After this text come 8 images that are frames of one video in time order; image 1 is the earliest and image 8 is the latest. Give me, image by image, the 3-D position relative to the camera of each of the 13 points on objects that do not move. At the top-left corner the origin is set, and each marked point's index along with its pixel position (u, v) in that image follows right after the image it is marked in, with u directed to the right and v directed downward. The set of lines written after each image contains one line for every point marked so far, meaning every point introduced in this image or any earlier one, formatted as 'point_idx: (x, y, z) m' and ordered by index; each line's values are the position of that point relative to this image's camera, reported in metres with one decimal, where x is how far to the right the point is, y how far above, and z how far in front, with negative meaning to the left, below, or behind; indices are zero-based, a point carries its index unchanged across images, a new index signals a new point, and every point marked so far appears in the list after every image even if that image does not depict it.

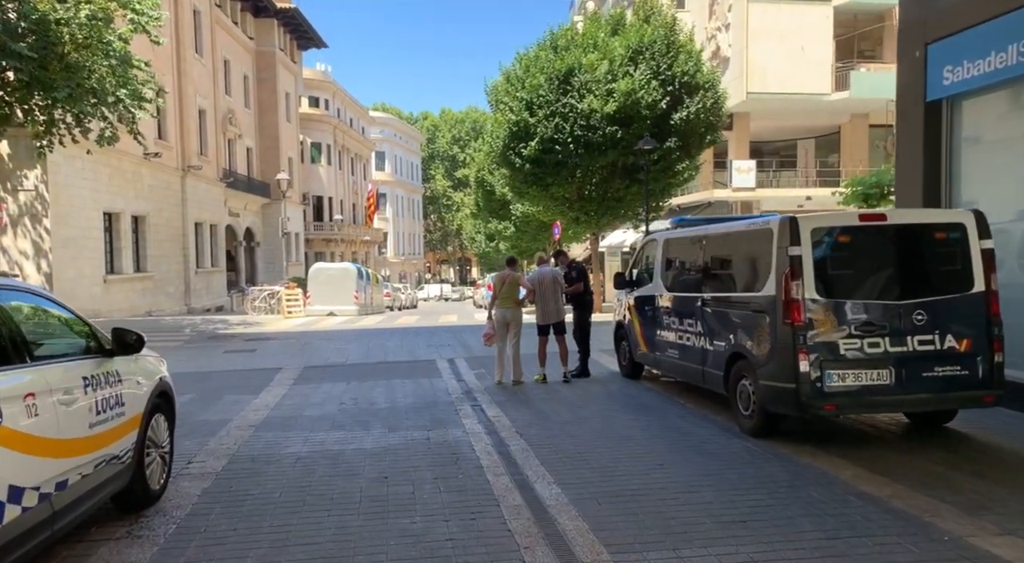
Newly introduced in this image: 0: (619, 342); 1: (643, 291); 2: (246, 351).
0: (+1.5, -0.9, +12.3) m
1: (+1.7, -0.1, +11.3) m
2: (-4.9, -1.3, +15.7) m
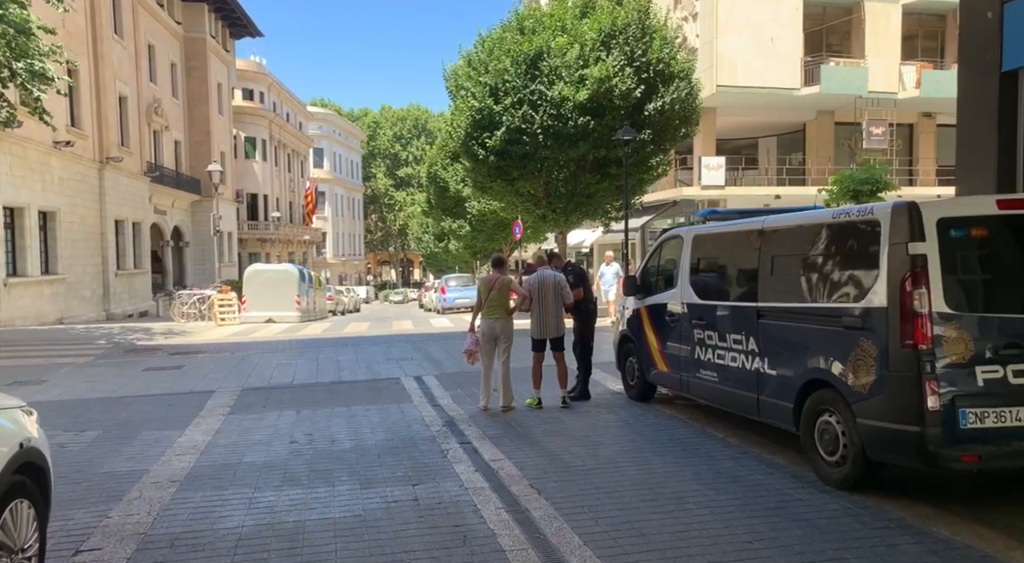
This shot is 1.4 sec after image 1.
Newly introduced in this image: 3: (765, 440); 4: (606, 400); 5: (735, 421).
0: (+1.4, -0.9, +10.4) m
1: (+1.6, -0.2, +9.4) m
2: (-5.4, -1.4, +13.3) m
3: (+2.3, -1.4, +7.7) m
4: (+1.1, -1.4, +10.2) m
5: (+2.3, -1.4, +8.6) m
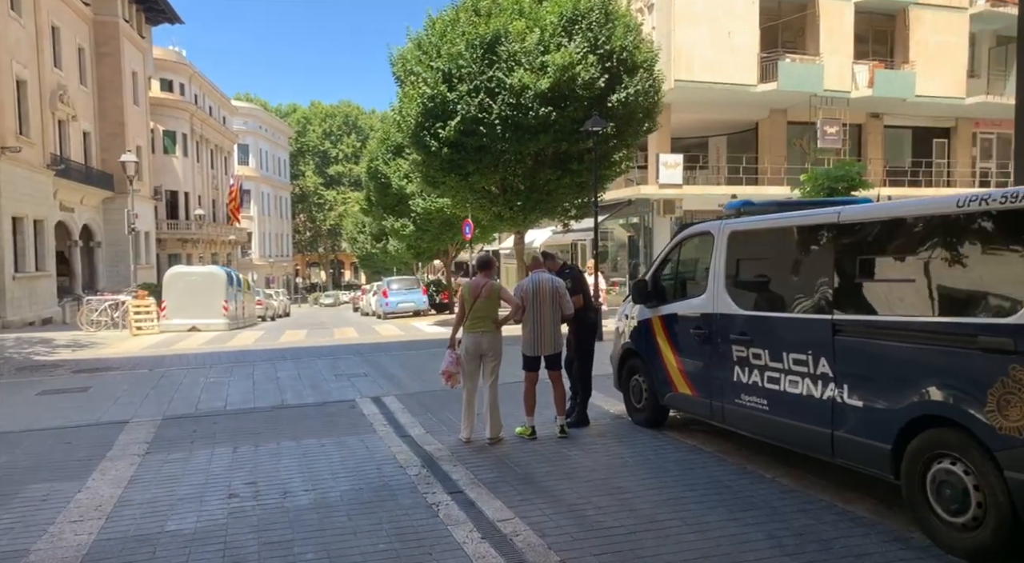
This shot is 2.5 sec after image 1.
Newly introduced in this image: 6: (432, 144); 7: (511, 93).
0: (+1.2, -1.0, +8.8) m
1: (+1.5, -0.2, +7.8) m
2: (-5.8, -1.5, +11.1) m
3: (+2.4, -1.5, +6.2) m
4: (+1.0, -1.5, +8.6) m
5: (+2.2, -1.5, +7.1) m
6: (-1.8, +3.2, +19.5) m
7: (0.0, +4.2, +18.8) m
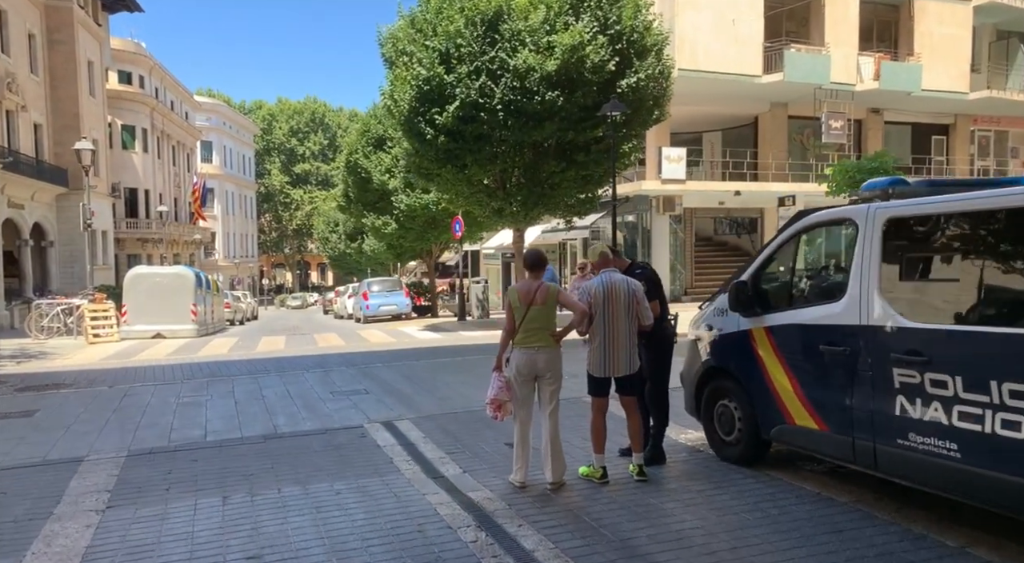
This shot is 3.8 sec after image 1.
0: (+1.6, -1.0, +7.2) m
1: (+2.1, -0.2, +6.2) m
2: (-5.4, -1.5, +9.2) m
3: (+2.9, -1.5, +4.6) m
4: (+1.5, -1.5, +6.9) m
5: (+2.8, -1.5, +5.5) m
6: (-1.7, +3.2, +17.7) m
7: (+0.1, +4.2, +17.1) m
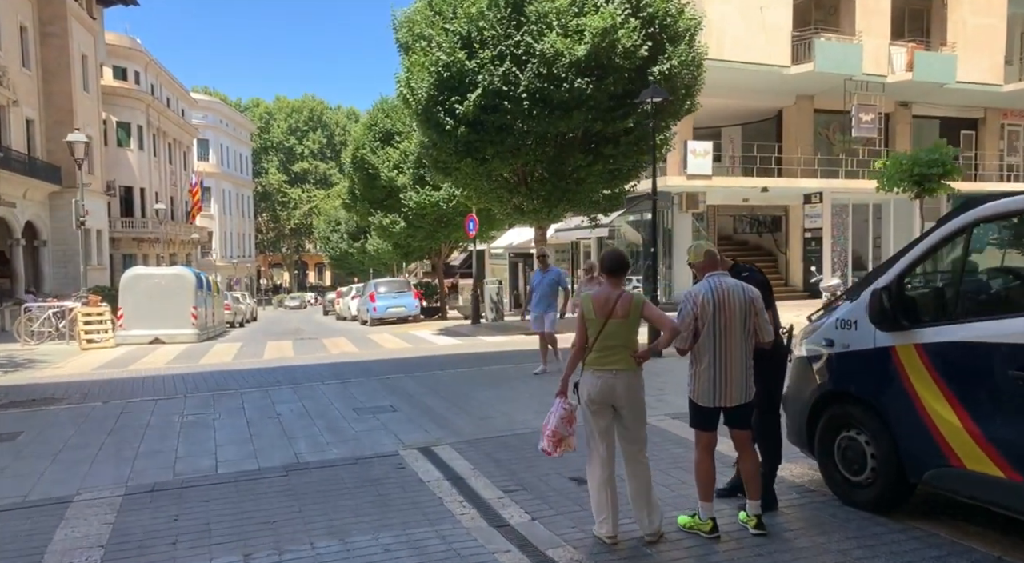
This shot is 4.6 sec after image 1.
0: (+2.2, -1.0, +5.9) m
1: (+2.6, -0.3, +5.0) m
2: (-4.8, -1.5, +7.9) m
3: (+3.5, -1.5, +3.4) m
4: (+2.0, -1.5, +5.7) m
5: (+3.3, -1.5, +4.3) m
6: (-1.3, +3.1, +16.5) m
7: (+0.6, +4.2, +15.9) m
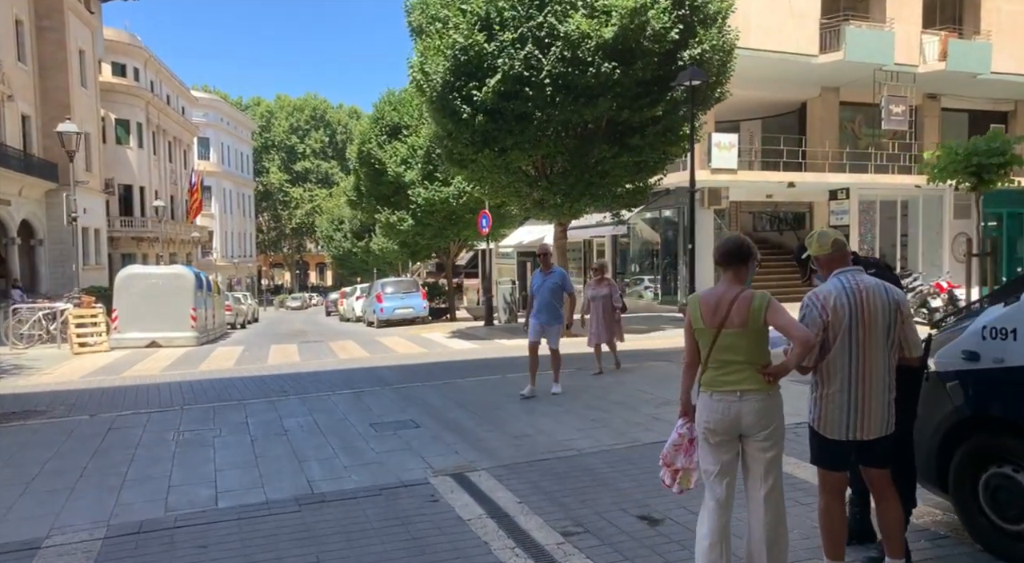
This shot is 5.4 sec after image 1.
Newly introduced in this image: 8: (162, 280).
0: (+2.6, -1.0, +4.8) m
1: (+3.0, -0.3, +3.9) m
2: (-4.5, -1.5, +6.8) m
3: (+3.9, -1.5, +2.3) m
4: (+2.4, -1.5, +4.6) m
5: (+3.7, -1.5, +3.2) m
6: (-0.9, +3.1, +15.4) m
7: (+0.9, +4.2, +14.8) m
8: (-7.2, 0.0, +17.4) m
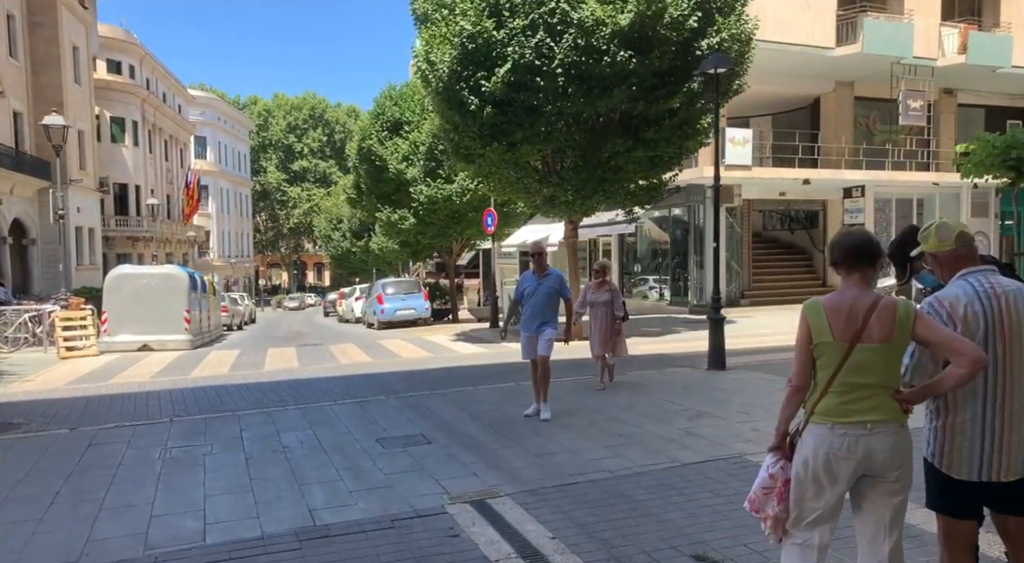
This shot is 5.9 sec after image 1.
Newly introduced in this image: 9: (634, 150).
0: (+2.8, -1.0, +4.0) m
1: (+3.2, -0.3, +3.1) m
2: (-4.3, -1.5, +6.0) m
3: (+4.1, -1.5, +1.5) m
4: (+2.6, -1.5, +3.8) m
5: (+3.9, -1.5, +2.4) m
6: (-0.7, +3.1, +14.6) m
7: (+1.1, +4.2, +14.0) m
8: (-7.0, 0.0, +16.6) m
9: (+2.3, +2.4, +15.7) m
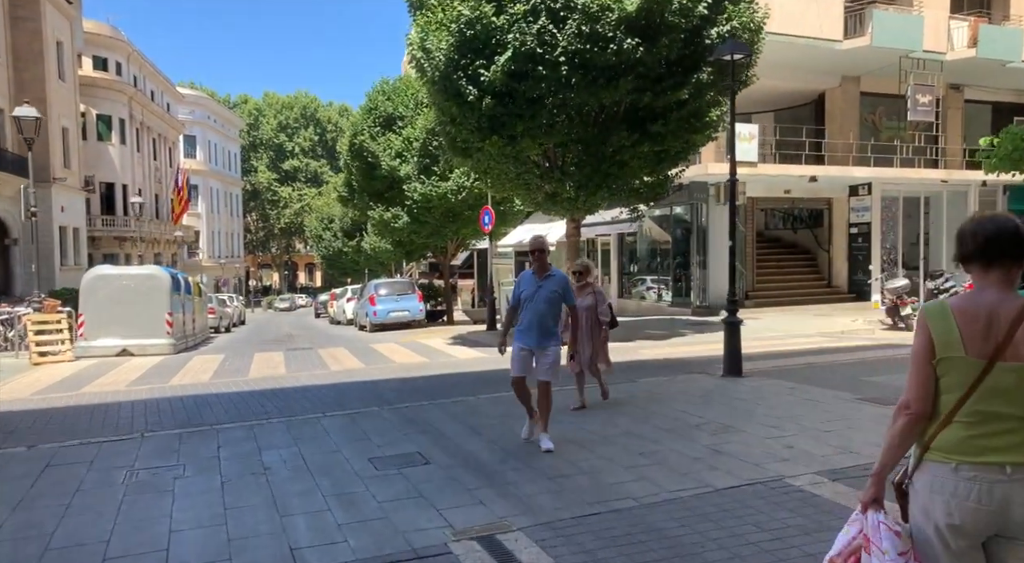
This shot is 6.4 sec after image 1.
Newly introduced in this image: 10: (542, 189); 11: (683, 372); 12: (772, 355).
0: (+2.9, -1.1, +3.3) m
1: (+3.3, -0.3, +2.3) m
2: (-4.2, -1.5, +5.2) m
3: (+4.2, -1.5, +0.8) m
4: (+2.7, -1.5, +3.0) m
5: (+4.1, -1.5, +1.6) m
6: (-0.7, +3.1, +13.8) m
7: (+1.1, +4.1, +13.2) m
8: (-7.1, 0.0, +15.8) m
9: (+2.3, +2.4, +14.9) m
10: (+0.5, +1.7, +15.5) m
11: (+2.5, -1.3, +12.2) m
12: (+4.4, -1.3, +14.4) m
